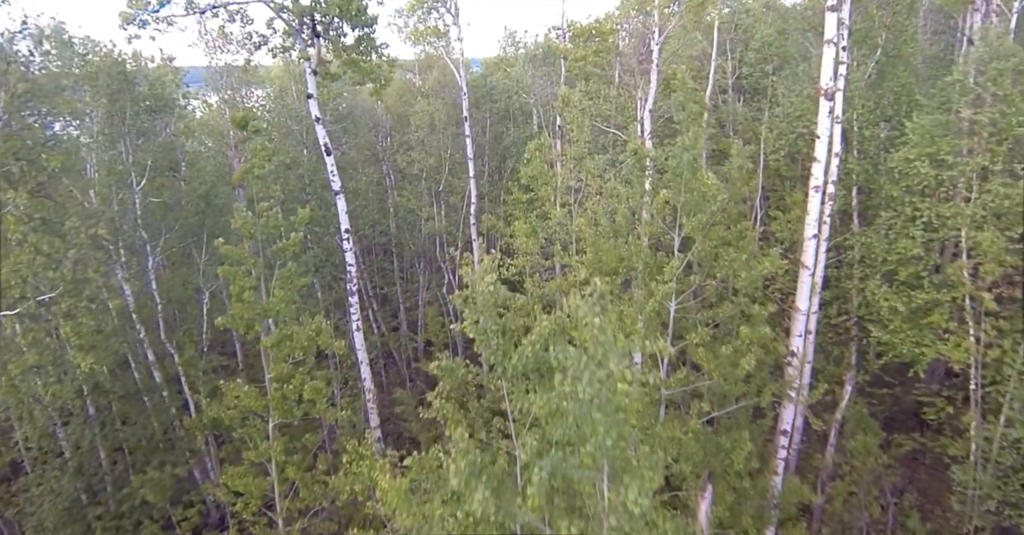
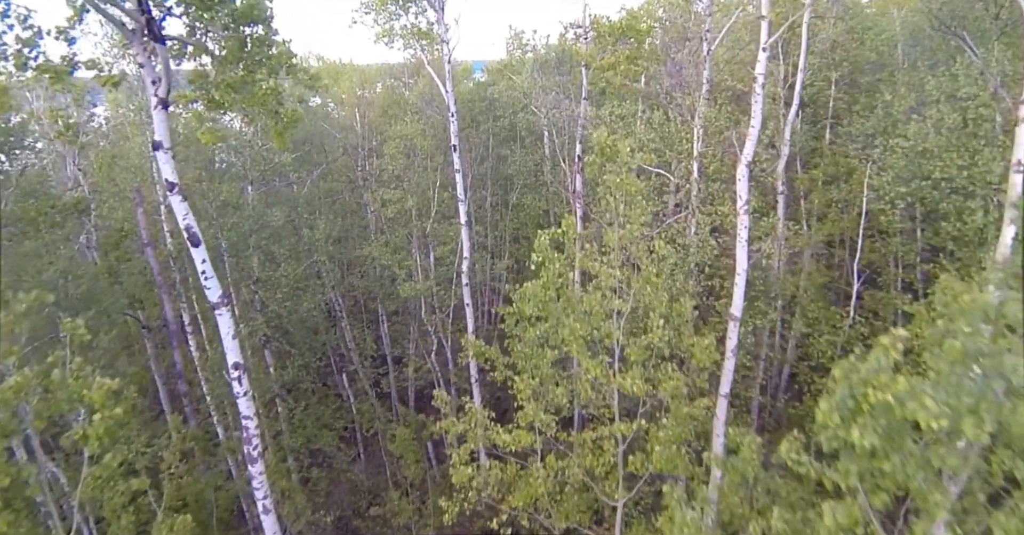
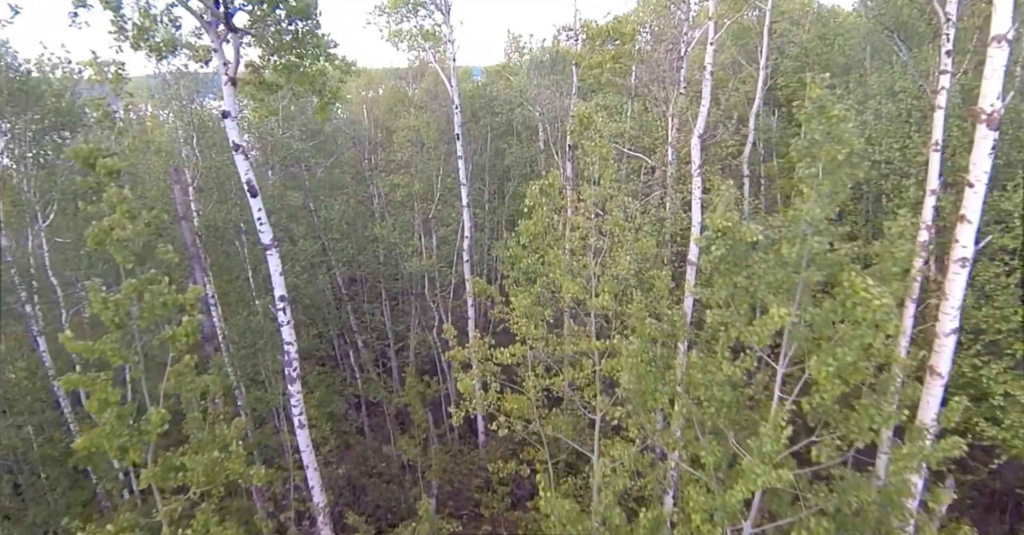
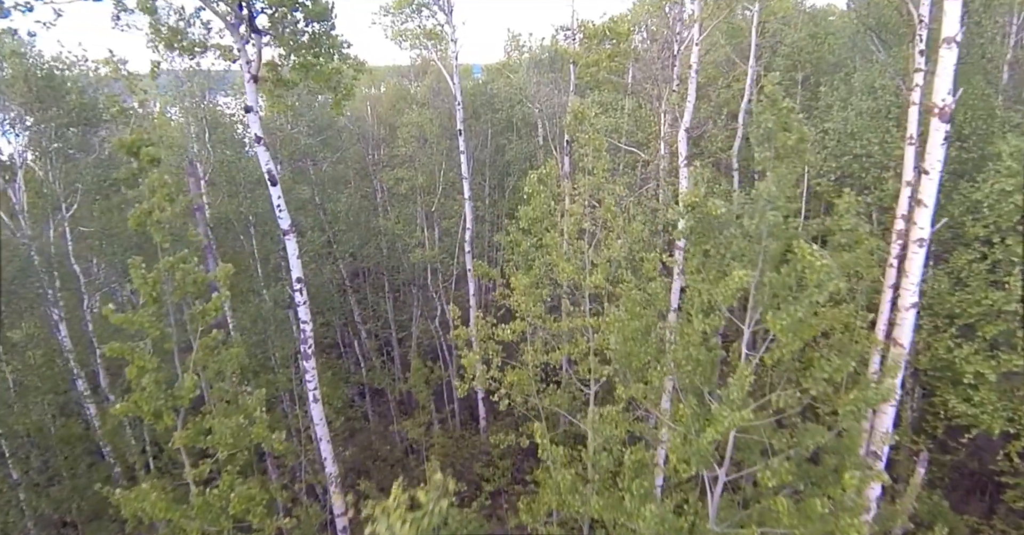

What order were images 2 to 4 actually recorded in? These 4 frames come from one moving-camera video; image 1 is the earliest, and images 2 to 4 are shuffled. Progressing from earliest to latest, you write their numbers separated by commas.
4, 3, 2
